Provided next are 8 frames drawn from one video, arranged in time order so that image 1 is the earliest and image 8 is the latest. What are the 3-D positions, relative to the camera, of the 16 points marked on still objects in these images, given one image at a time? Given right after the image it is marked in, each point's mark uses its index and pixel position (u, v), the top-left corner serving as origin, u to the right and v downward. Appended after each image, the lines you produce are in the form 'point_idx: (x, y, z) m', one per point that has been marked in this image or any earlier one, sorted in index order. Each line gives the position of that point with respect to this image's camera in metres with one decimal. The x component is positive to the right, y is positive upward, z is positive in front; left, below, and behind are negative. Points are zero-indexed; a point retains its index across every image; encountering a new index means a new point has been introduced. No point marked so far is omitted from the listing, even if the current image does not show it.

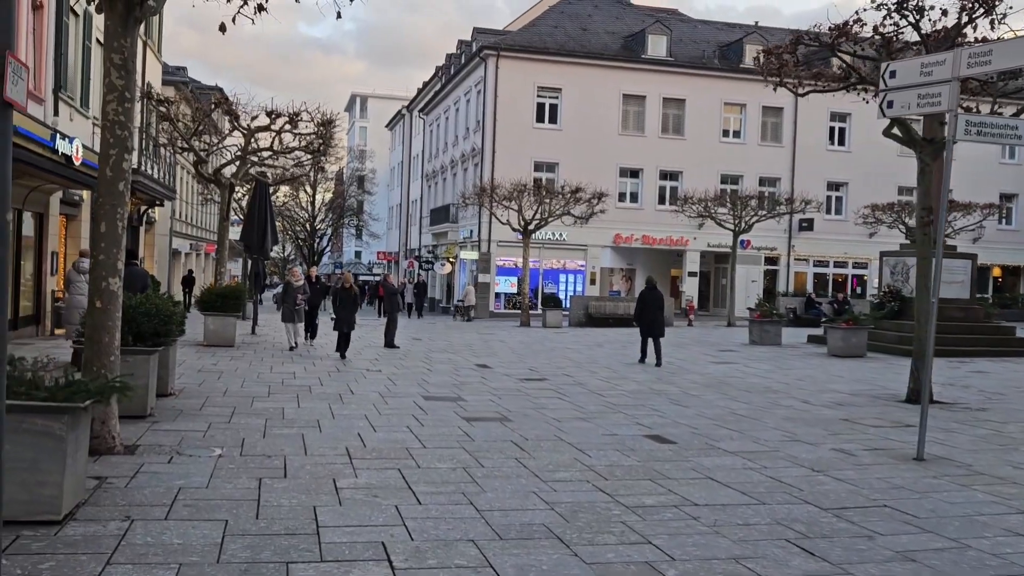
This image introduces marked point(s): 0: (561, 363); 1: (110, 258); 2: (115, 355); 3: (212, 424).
0: (+1.0, -1.6, +19.0) m
1: (-3.3, +0.2, +7.5) m
2: (-3.3, -0.6, +7.6) m
3: (-3.0, -1.4, +9.2) m
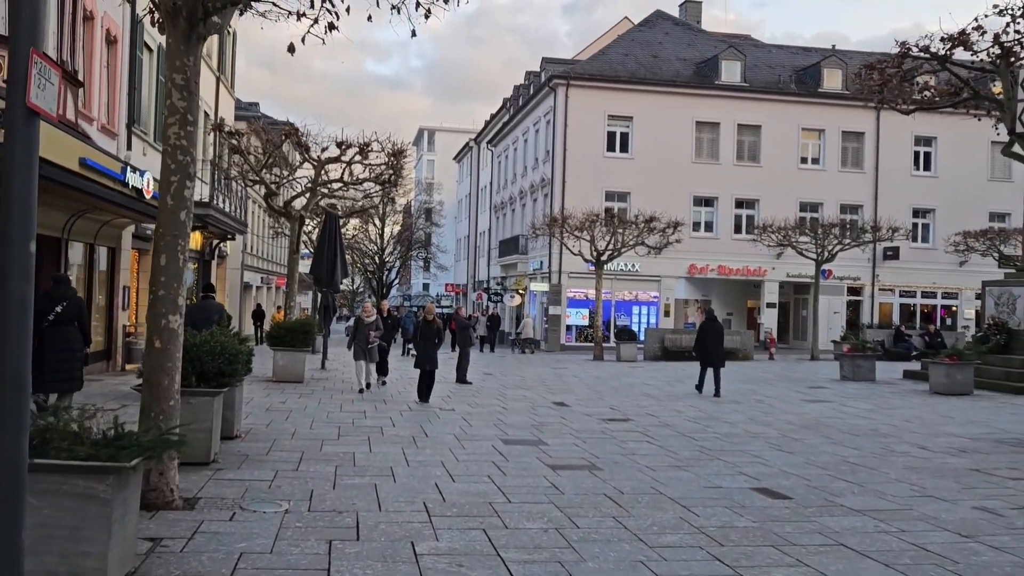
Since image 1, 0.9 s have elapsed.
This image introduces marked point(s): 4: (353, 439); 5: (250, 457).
0: (+2.6, -2.2, +18.0) m
1: (-2.6, 0.0, +6.8) m
2: (-2.5, -0.8, +6.9) m
3: (-2.2, -1.7, +8.5) m
4: (-1.9, -1.8, +10.9) m
5: (-2.6, -1.7, +9.3) m
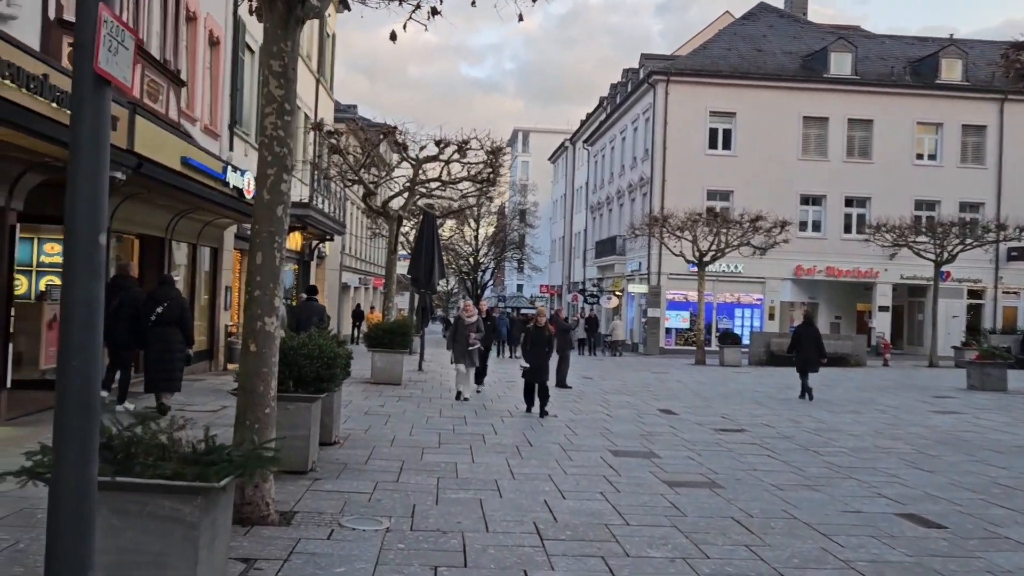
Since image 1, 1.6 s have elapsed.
0: (+4.5, -2.2, +17.0) m
1: (-1.7, 0.0, +6.4) m
2: (-1.7, -0.8, +6.5) m
3: (-1.2, -1.7, +8.1) m
4: (-0.7, -1.8, +10.4) m
5: (-1.6, -1.7, +8.9) m
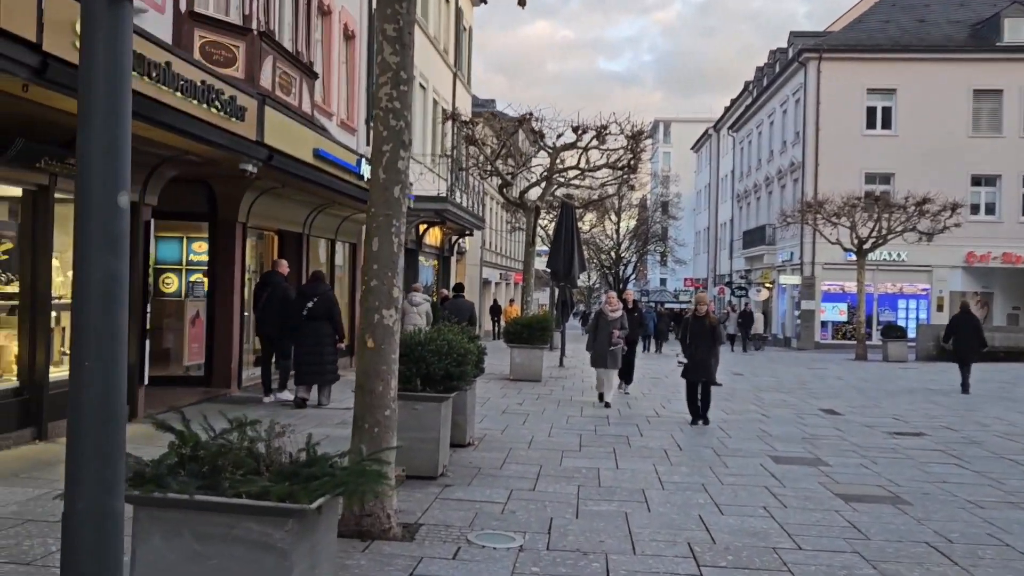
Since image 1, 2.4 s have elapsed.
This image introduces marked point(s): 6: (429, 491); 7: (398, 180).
0: (+7.0, -2.0, +15.3) m
1: (-0.8, 0.0, +5.8) m
2: (-0.8, -0.8, +5.9) m
3: (0.0, -1.6, +7.3) m
4: (+0.9, -1.7, +9.6) m
5: (-0.3, -1.6, +8.2) m
6: (-0.7, -1.6, +7.2) m
7: (-0.7, +0.7, +5.8) m
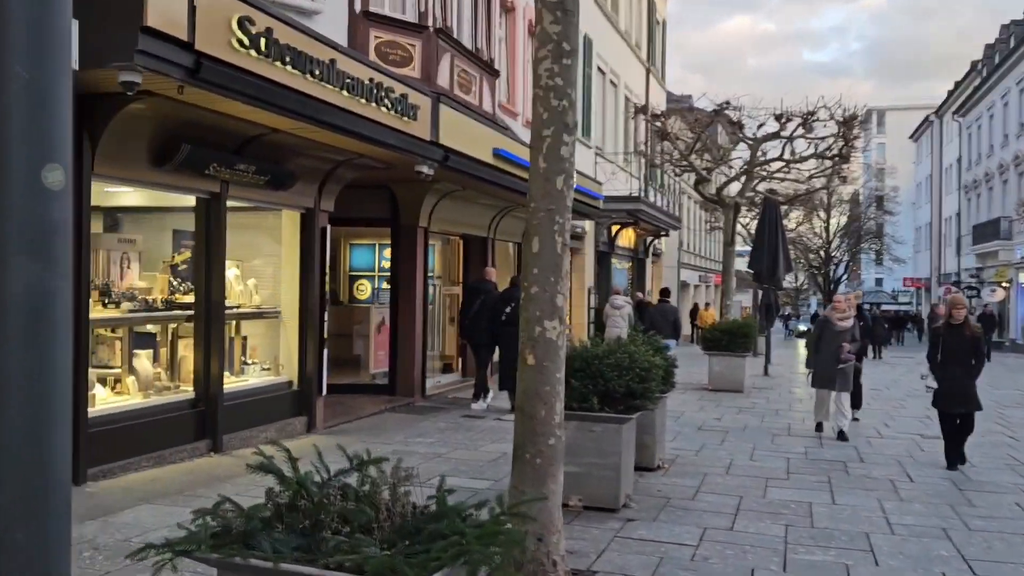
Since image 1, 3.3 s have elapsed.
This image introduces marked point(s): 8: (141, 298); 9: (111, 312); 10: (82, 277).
0: (+9.8, -2.0, +12.6) m
1: (+0.2, 0.0, +5.0) m
2: (+0.2, -0.8, +5.0) m
3: (+1.3, -1.7, +6.3) m
4: (+2.7, -1.7, +8.3) m
5: (+1.2, -1.7, +7.2) m
6: (+0.6, -1.6, +6.3) m
7: (+0.3, +0.6, +5.0) m
8: (-3.2, -0.1, +8.0) m
9: (-3.3, -0.2, +7.6) m
10: (-3.1, +0.1, +6.6) m
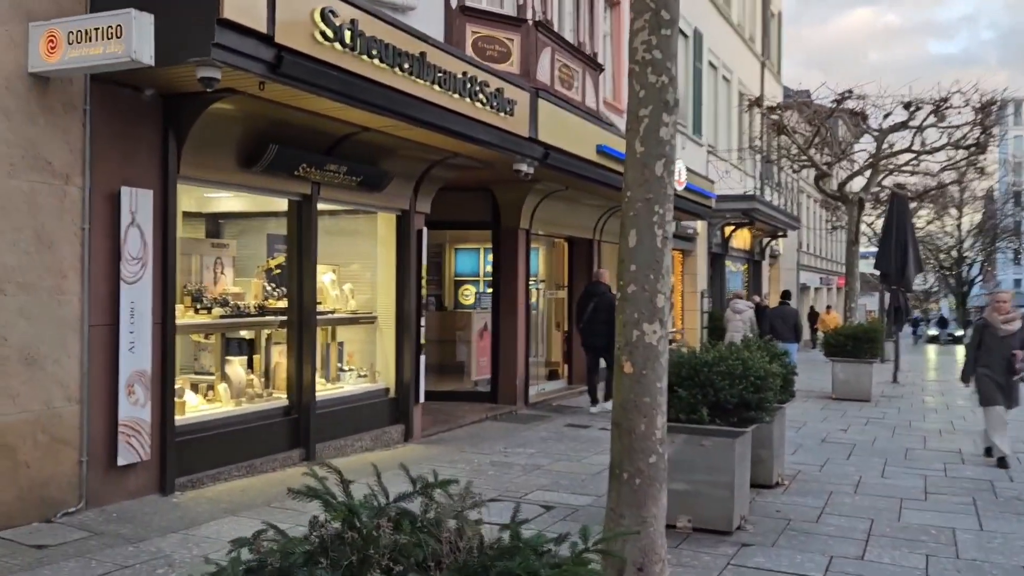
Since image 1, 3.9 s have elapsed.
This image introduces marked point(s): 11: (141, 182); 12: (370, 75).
0: (+11.2, -2.0, +10.8) m
1: (+0.6, 0.0, +4.4) m
2: (+0.7, -0.8, +4.5) m
3: (+1.9, -1.7, +5.6) m
4: (+3.5, -1.7, +7.4) m
5: (+2.0, -1.7, +6.5) m
6: (+1.3, -1.6, +5.7) m
7: (+0.7, +0.7, +4.4) m
8: (-2.4, -0.1, +7.8) m
9: (-2.5, -0.2, +7.4) m
10: (-2.4, +0.1, +6.5) m
11: (-2.5, +0.7, +6.3) m
12: (-1.1, +1.6, +7.0) m
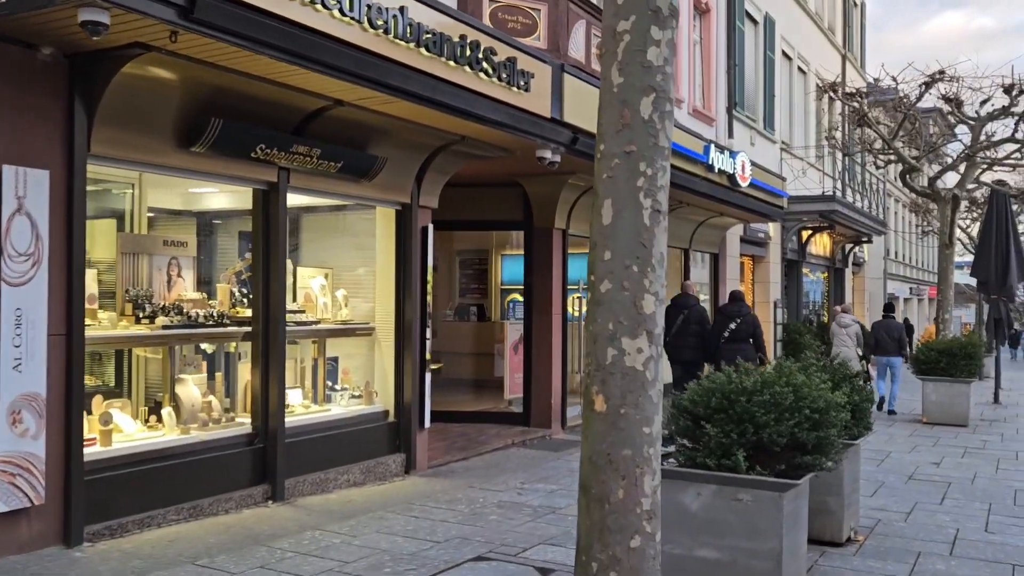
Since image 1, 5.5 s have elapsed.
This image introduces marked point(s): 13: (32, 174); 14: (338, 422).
0: (+11.4, -2.0, +8.4) m
1: (+0.4, 0.0, +3.0) m
2: (+0.4, -0.8, +3.0) m
3: (+1.8, -1.7, +4.0) m
4: (+3.5, -1.7, +5.7) m
5: (+1.9, -1.7, +4.9) m
6: (+1.1, -1.6, +4.1) m
7: (+0.4, +0.7, +3.0) m
8: (-2.3, -0.2, +6.6) m
9: (-2.5, -0.3, +6.2) m
10: (-2.5, 0.0, +5.3) m
11: (-2.6, +0.7, +5.1) m
12: (-1.1, +1.6, +5.7) m
13: (-2.6, +0.6, +5.0) m
14: (-1.5, -1.1, +7.7) m
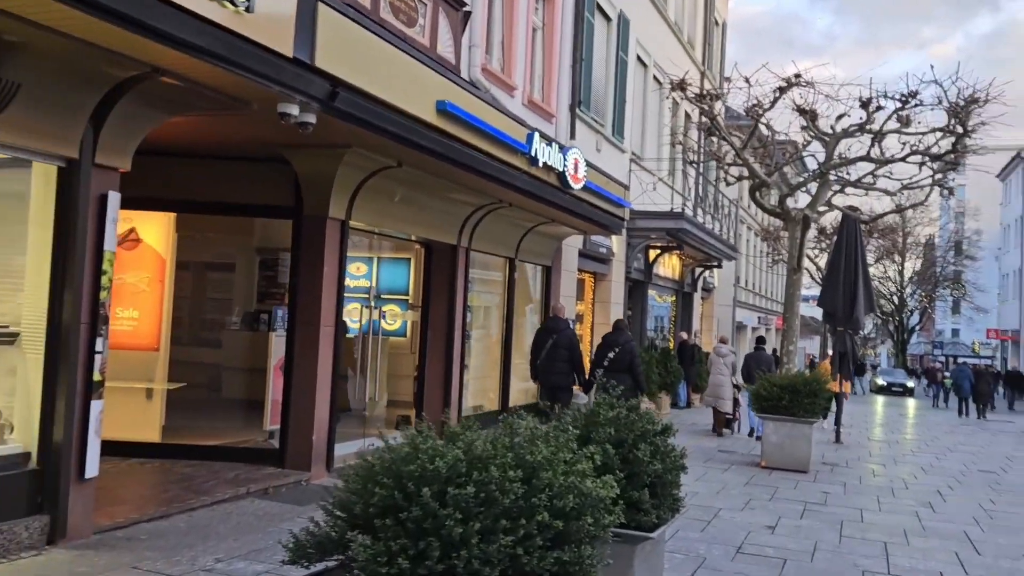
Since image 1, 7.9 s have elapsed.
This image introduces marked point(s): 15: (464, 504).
0: (+9.3, -2.6, +7.7) m
1: (-0.7, +0.1, +0.8) m
2: (-0.7, -0.8, +0.8) m
3: (+0.4, -1.7, +2.0) m
4: (+1.9, -1.9, +3.9) m
5: (+0.4, -1.7, +2.9) m
6: (-0.3, -1.6, +2.0) m
7: (-0.6, +0.7, +0.9) m
8: (-4.0, 0.0, +4.0) m
9: (-4.1, -0.1, +3.6) m
10: (-3.9, +0.2, +2.7) m
11: (-4.0, +0.9, +2.5) m
12: (-2.5, +1.7, +3.4) m
13: (-4.0, +0.8, +2.4) m
14: (-3.3, -1.0, +5.2) m
15: (-0.1, -0.6, +2.6) m
